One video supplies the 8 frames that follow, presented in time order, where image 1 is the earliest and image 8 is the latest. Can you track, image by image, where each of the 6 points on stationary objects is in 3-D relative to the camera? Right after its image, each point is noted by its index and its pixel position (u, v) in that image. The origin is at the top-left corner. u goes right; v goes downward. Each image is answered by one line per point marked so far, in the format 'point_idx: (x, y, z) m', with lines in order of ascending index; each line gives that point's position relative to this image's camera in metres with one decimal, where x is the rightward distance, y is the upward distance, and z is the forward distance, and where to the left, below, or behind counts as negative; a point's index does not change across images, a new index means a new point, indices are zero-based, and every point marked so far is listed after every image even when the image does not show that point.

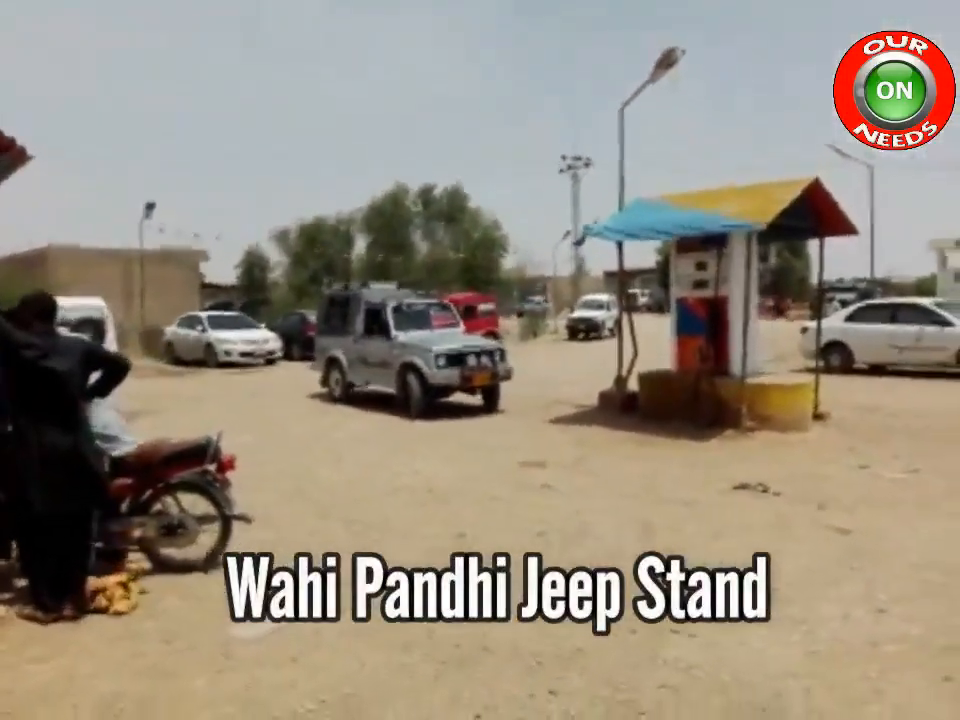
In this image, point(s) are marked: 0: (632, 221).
0: (+2.7, +2.5, +14.0) m
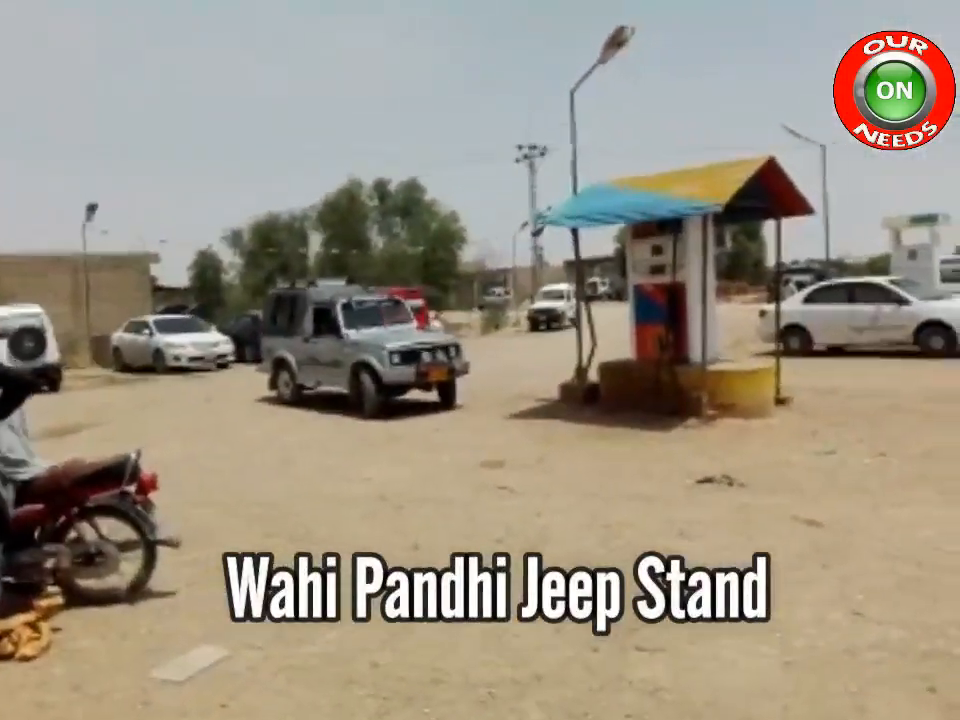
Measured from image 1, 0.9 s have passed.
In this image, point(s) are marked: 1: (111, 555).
0: (+1.8, +2.7, +13.6) m
1: (-2.8, -1.5, +5.9) m
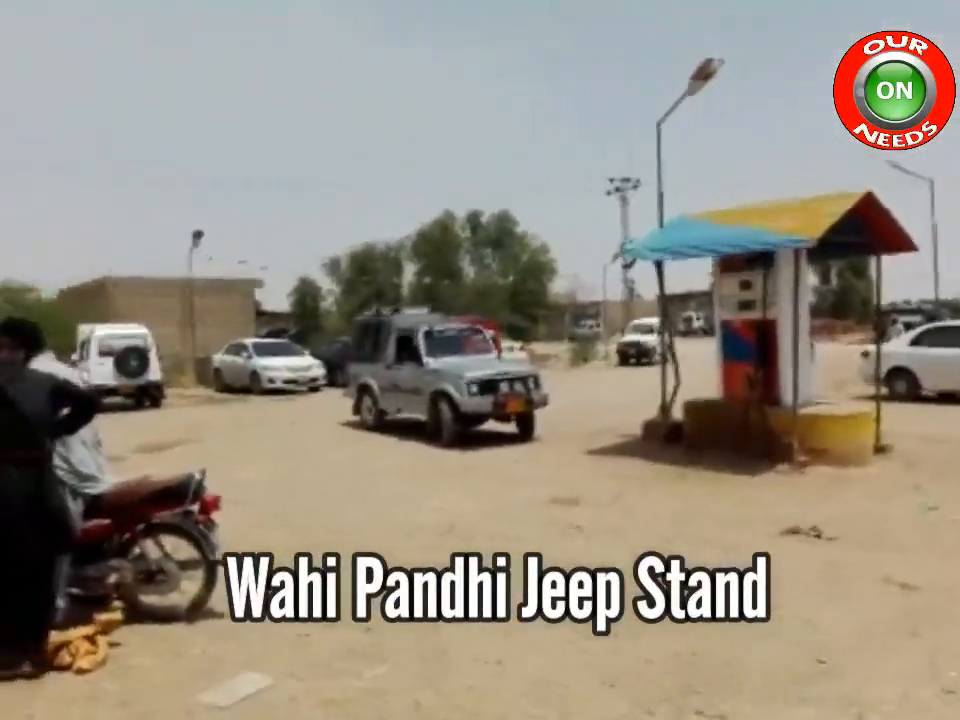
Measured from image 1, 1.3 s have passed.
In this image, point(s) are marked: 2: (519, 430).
0: (+3.2, +2.0, +13.3) m
1: (-2.4, -1.6, +6.0) m
2: (+0.8, -1.4, +15.4) m
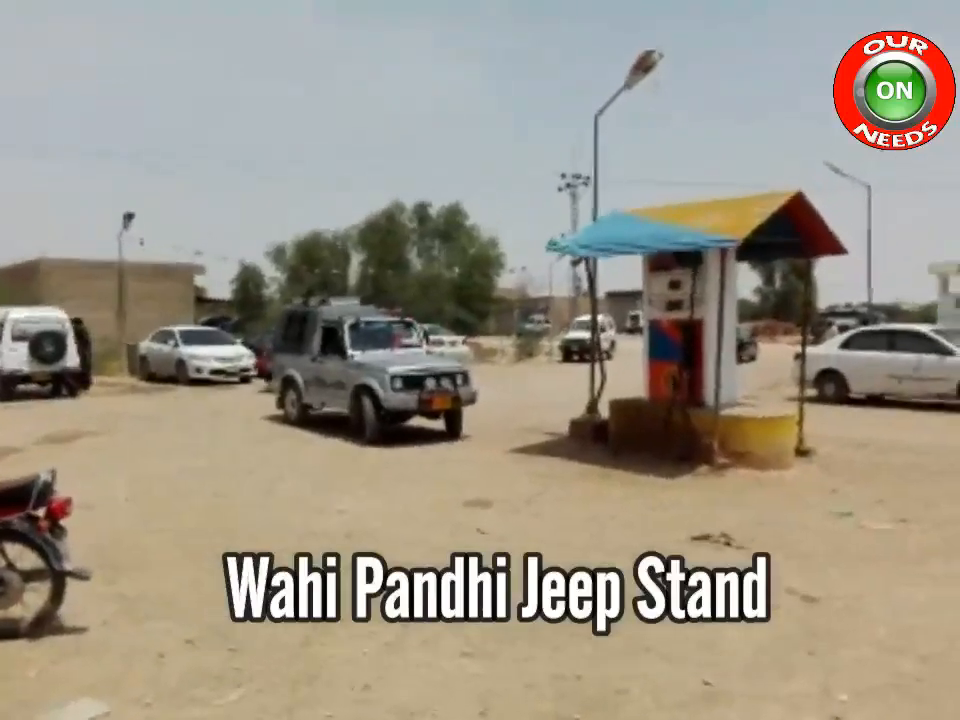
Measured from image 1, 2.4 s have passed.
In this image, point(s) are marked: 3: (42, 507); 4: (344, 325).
0: (+2.0, +2.1, +13.0) m
1: (-3.2, -1.6, +5.4) m
2: (-0.7, -1.3, +14.9) m
3: (-3.1, -1.0, +5.5) m
4: (-2.7, +0.7, +15.3) m
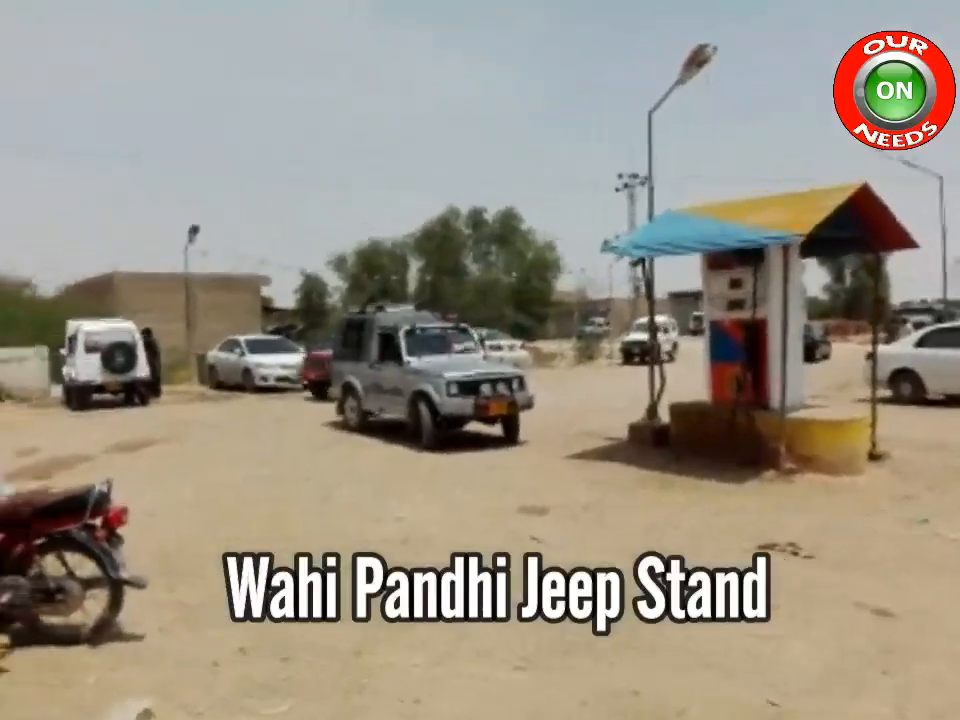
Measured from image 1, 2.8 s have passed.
0: (+2.9, +2.0, +12.7) m
1: (-2.9, -1.6, +5.5) m
2: (+0.4, -1.4, +14.8) m
3: (-2.7, -1.1, +5.6) m
4: (-1.6, +0.6, +15.3) m
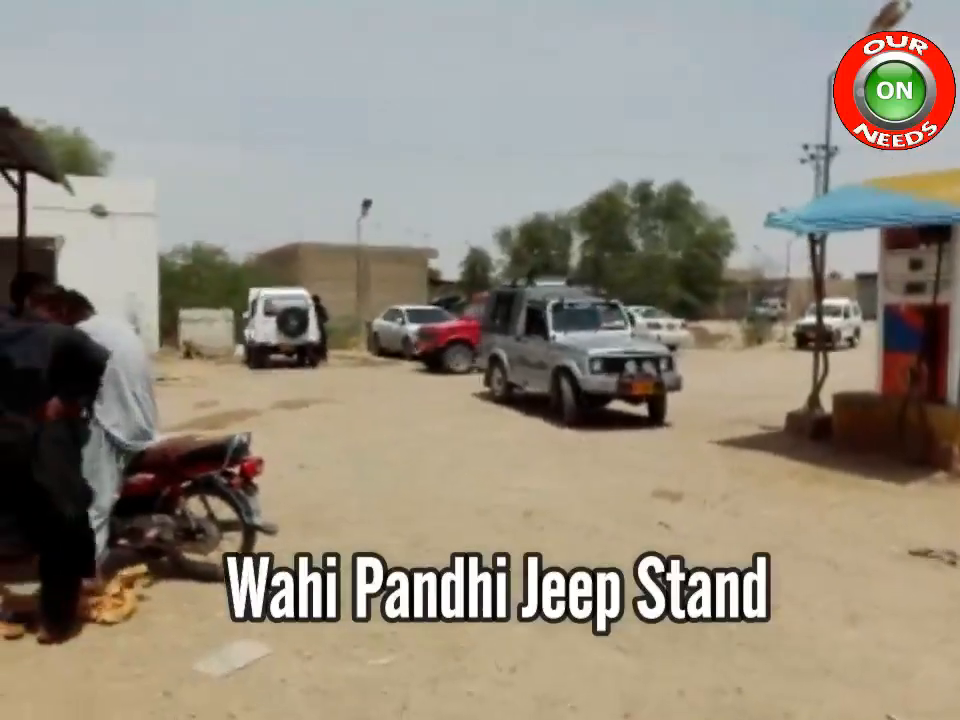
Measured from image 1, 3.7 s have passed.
0: (+5.2, +2.2, +11.7) m
1: (-2.1, -1.3, +6.0) m
2: (+3.1, -1.0, +14.4) m
3: (-1.9, -0.8, +6.1) m
4: (+1.3, +1.1, +15.2) m
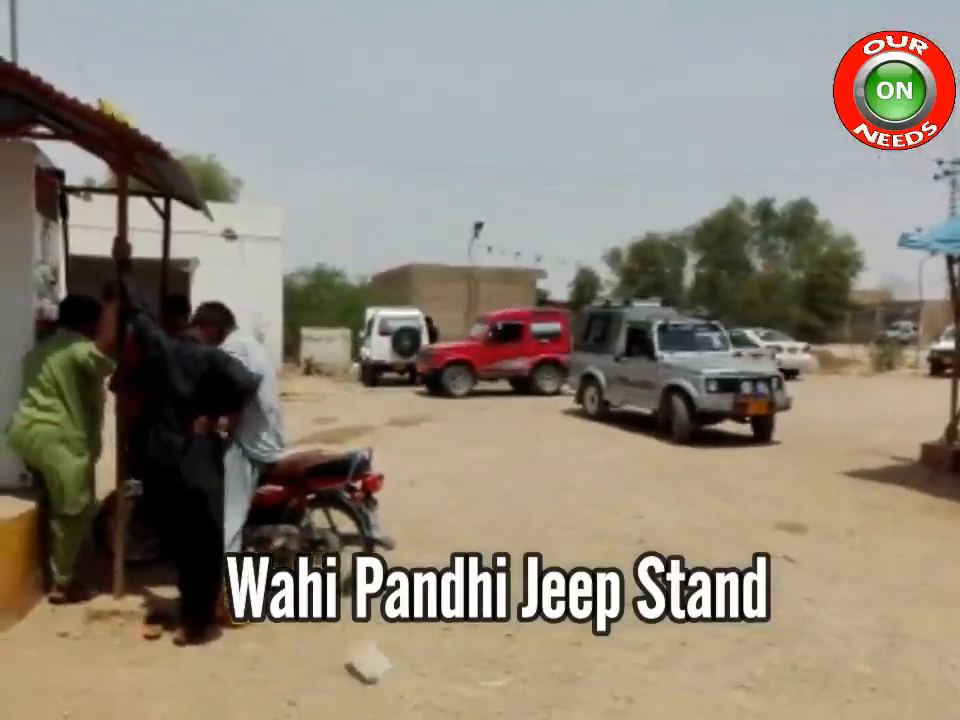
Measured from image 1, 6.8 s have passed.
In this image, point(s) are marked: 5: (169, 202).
0: (+6.8, +1.8, +11.0) m
1: (-1.2, -1.5, +6.3) m
2: (+5.1, -1.4, +13.9) m
3: (-1.0, -1.0, +6.3) m
4: (+3.5, +0.6, +15.0) m
5: (-3.4, +1.7, +8.5) m
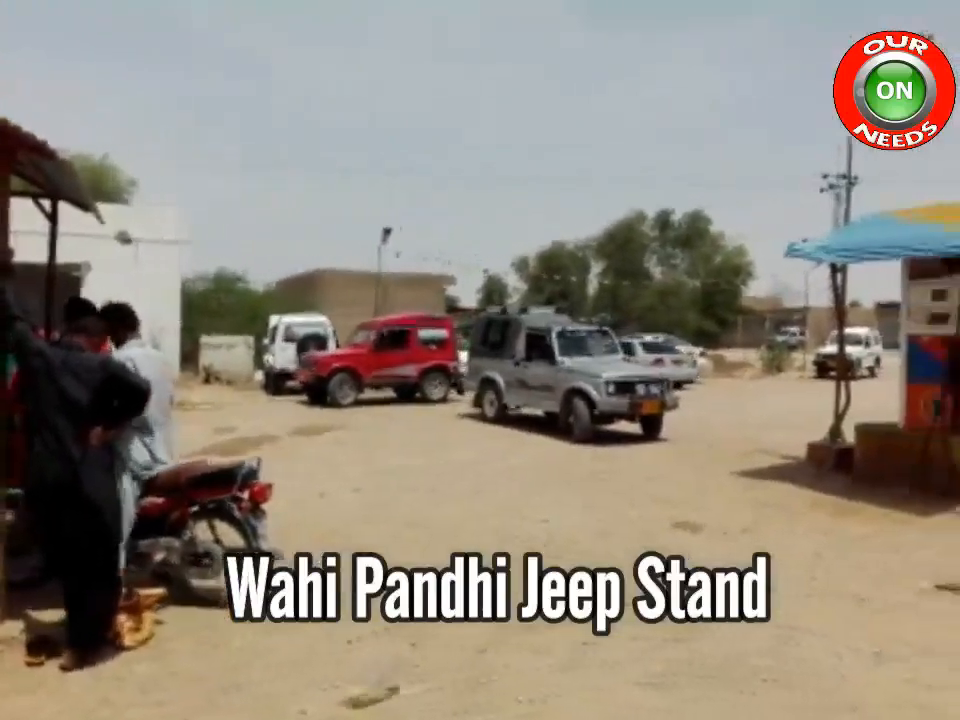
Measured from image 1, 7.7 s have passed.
0: (+5.5, +1.8, +11.7) m
1: (-1.9, -1.5, +6.1) m
2: (+3.4, -1.5, +14.3) m
3: (-1.7, -1.0, +6.1) m
4: (+1.7, +0.5, +15.3) m
5: (-4.4, +1.6, +8.0) m
